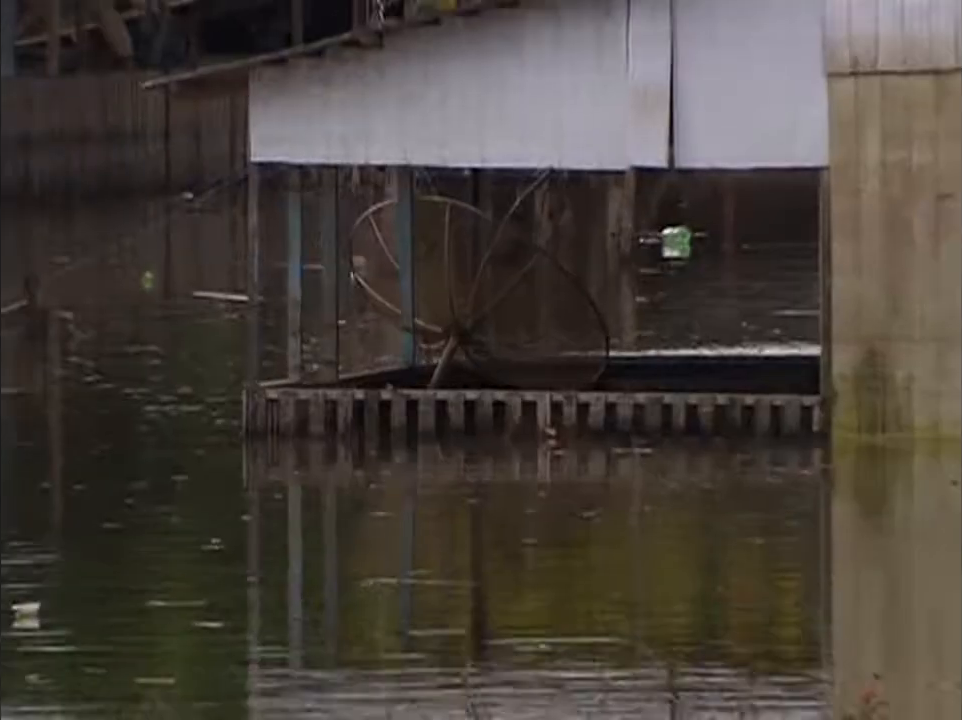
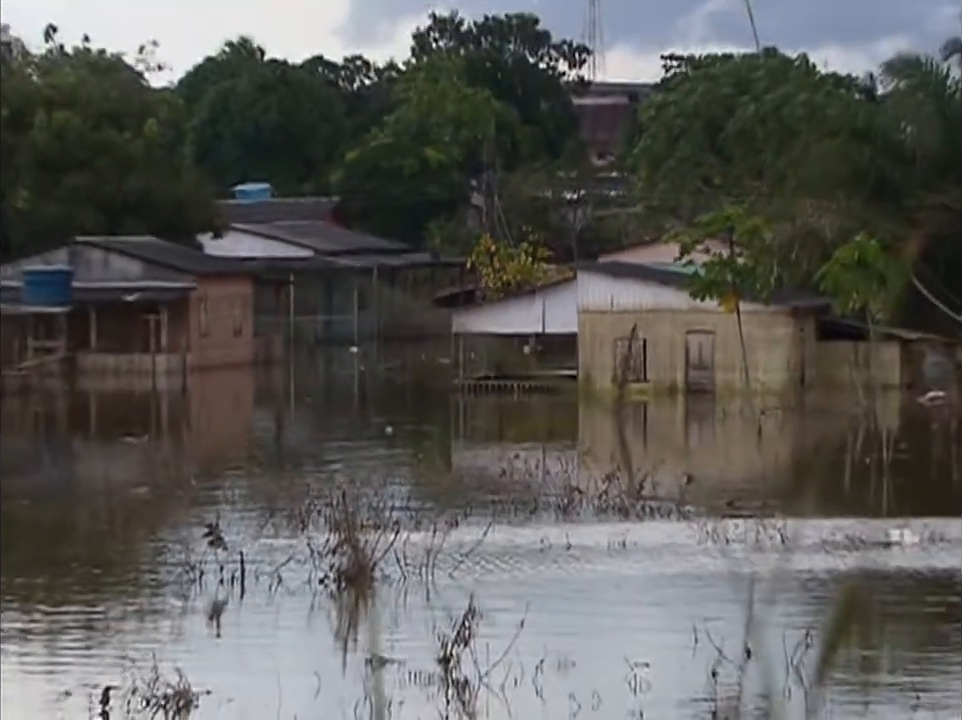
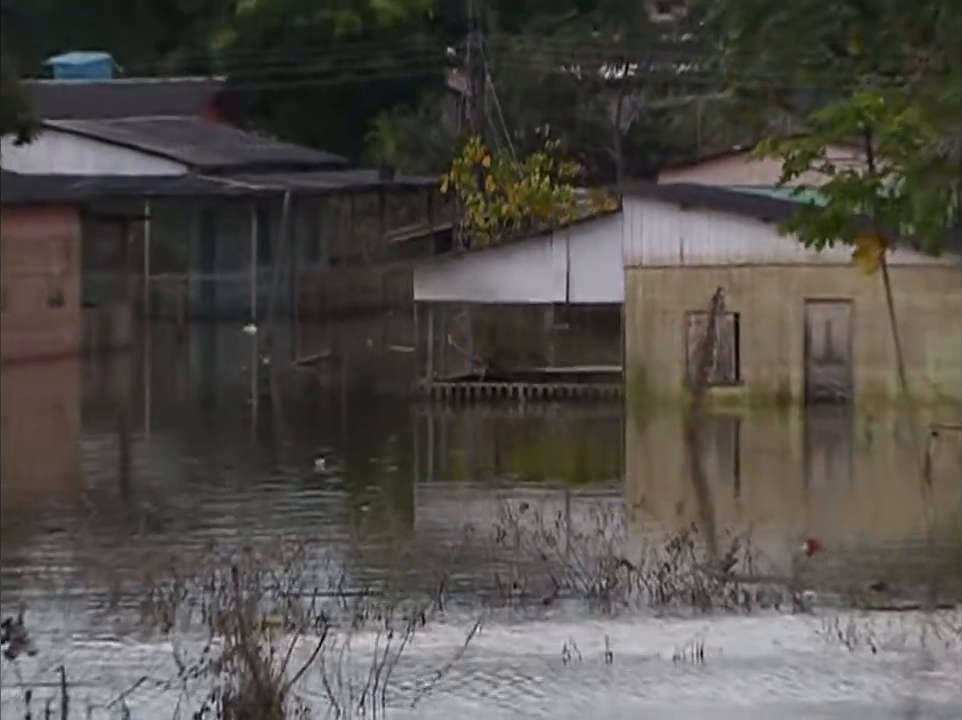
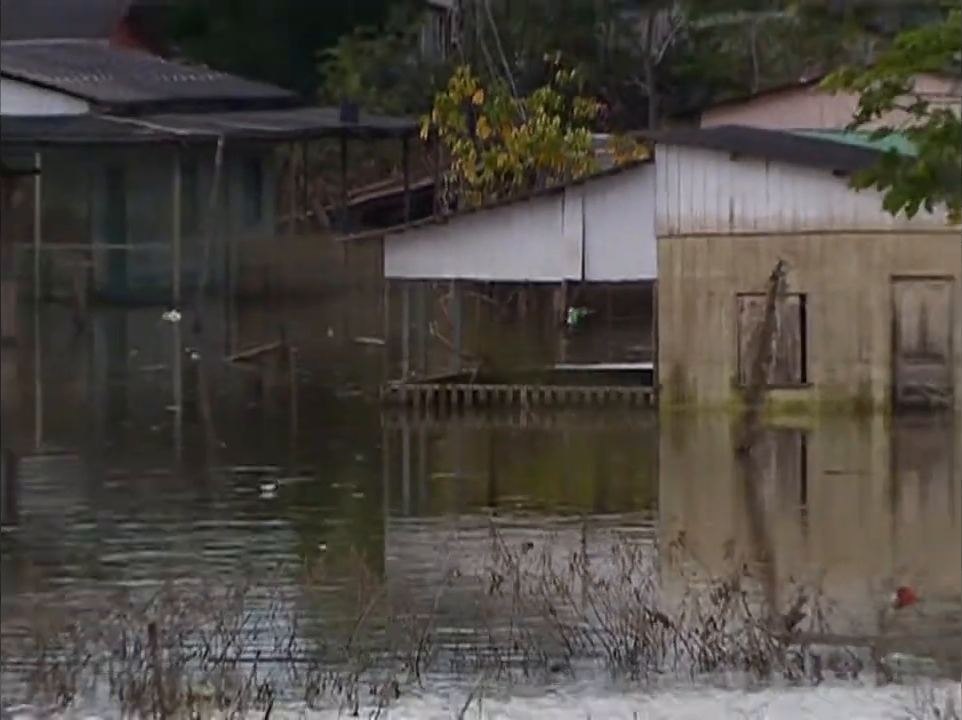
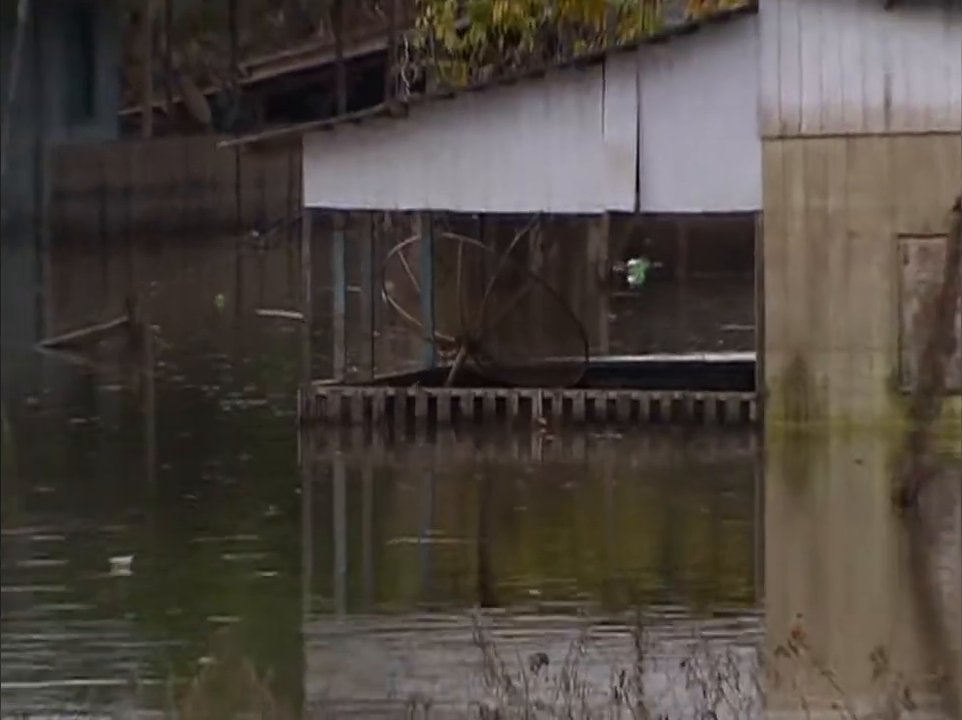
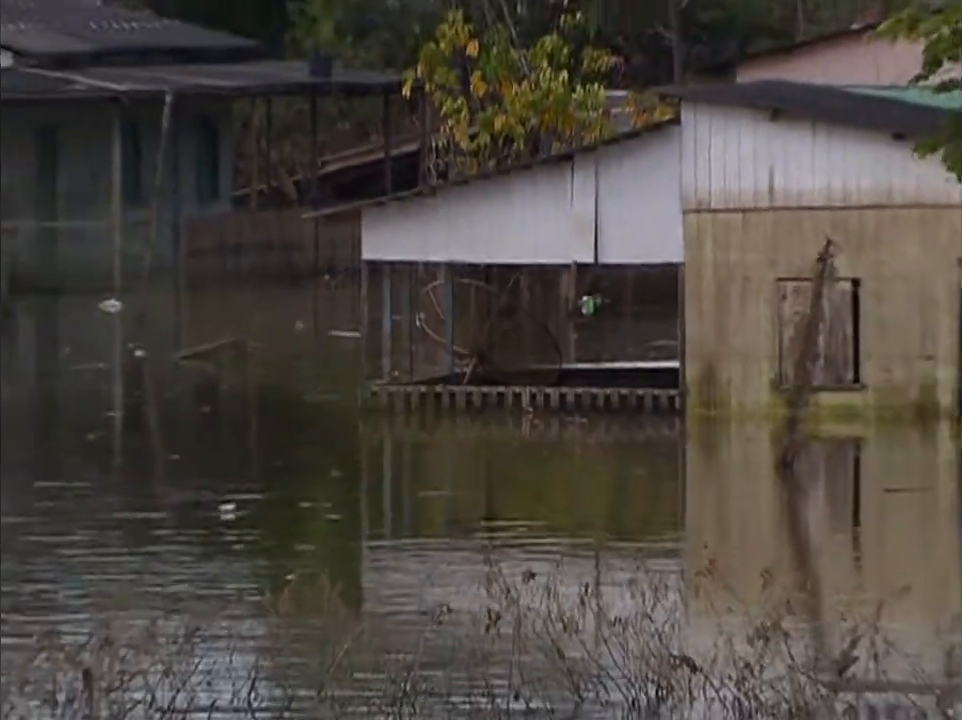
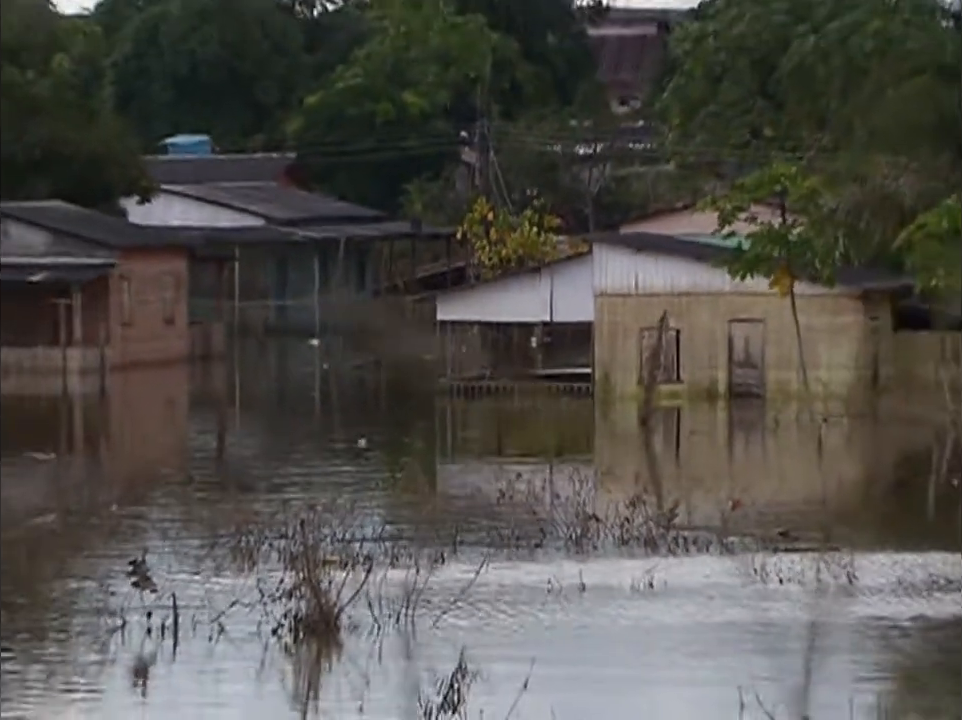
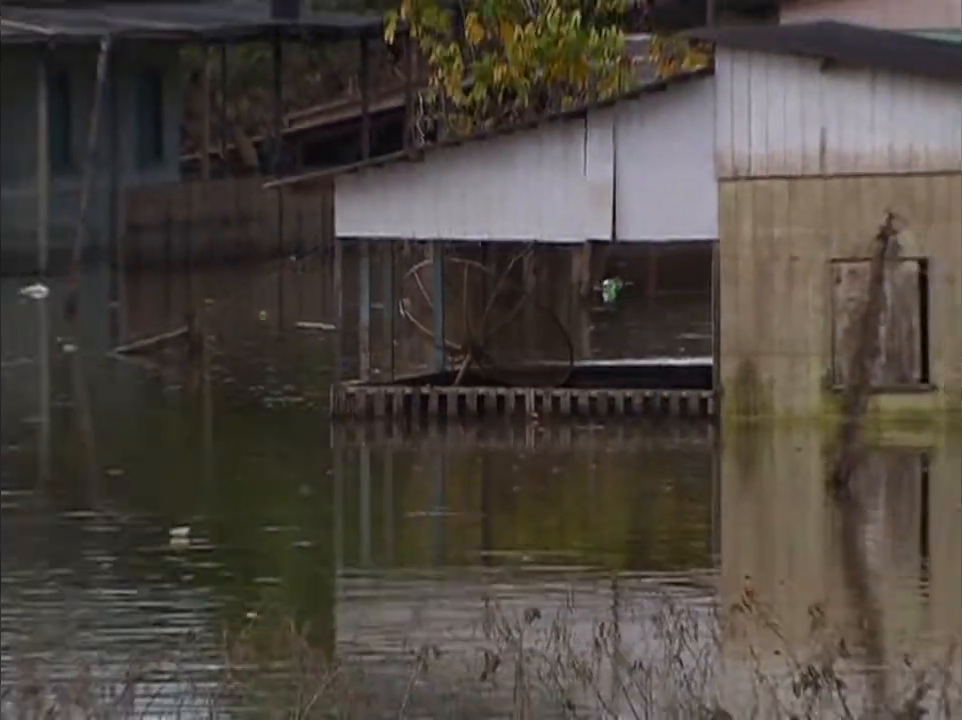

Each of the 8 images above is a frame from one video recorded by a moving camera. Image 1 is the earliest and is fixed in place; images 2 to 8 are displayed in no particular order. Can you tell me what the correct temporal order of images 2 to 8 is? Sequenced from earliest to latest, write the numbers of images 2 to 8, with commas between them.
5, 8, 6, 4, 3, 7, 2
